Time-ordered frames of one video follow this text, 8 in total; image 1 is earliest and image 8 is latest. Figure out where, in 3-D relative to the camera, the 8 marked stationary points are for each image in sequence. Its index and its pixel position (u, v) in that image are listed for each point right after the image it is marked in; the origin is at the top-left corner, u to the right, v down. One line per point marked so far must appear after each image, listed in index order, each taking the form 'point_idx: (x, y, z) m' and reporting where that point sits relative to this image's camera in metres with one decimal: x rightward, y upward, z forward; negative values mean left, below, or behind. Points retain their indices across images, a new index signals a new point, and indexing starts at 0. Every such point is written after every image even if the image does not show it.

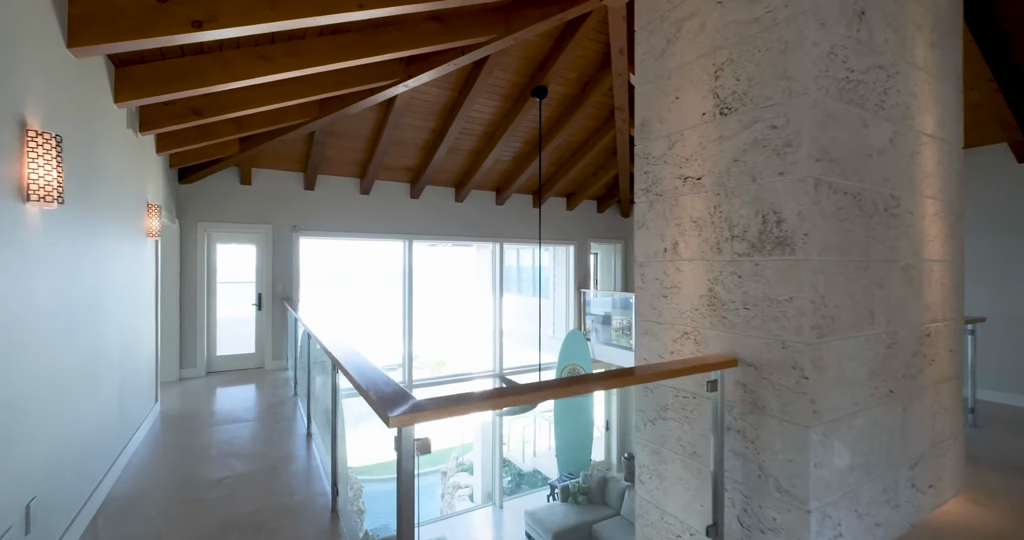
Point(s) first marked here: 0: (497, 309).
0: (-0.2, -0.7, +7.8) m
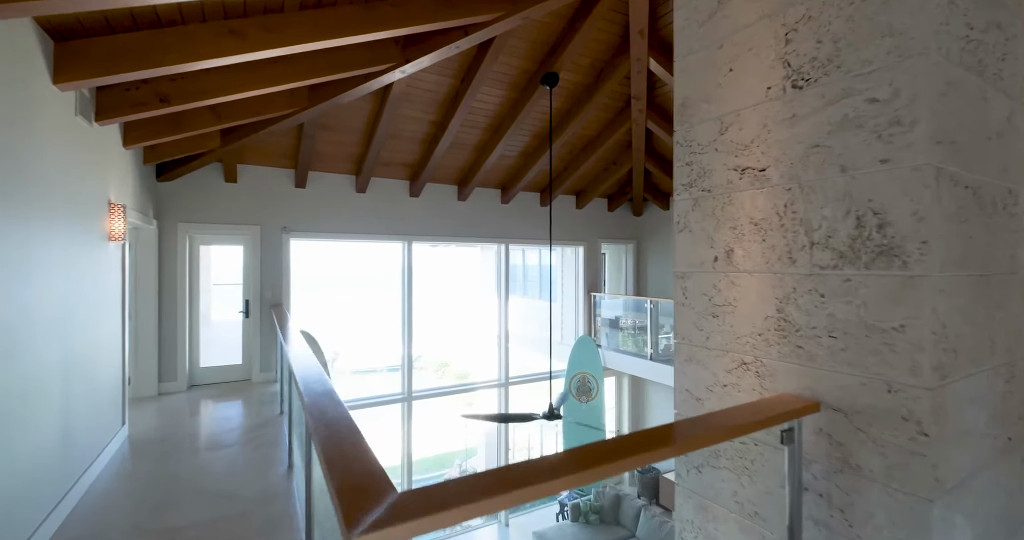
0: (-0.1, -0.7, +7.4) m
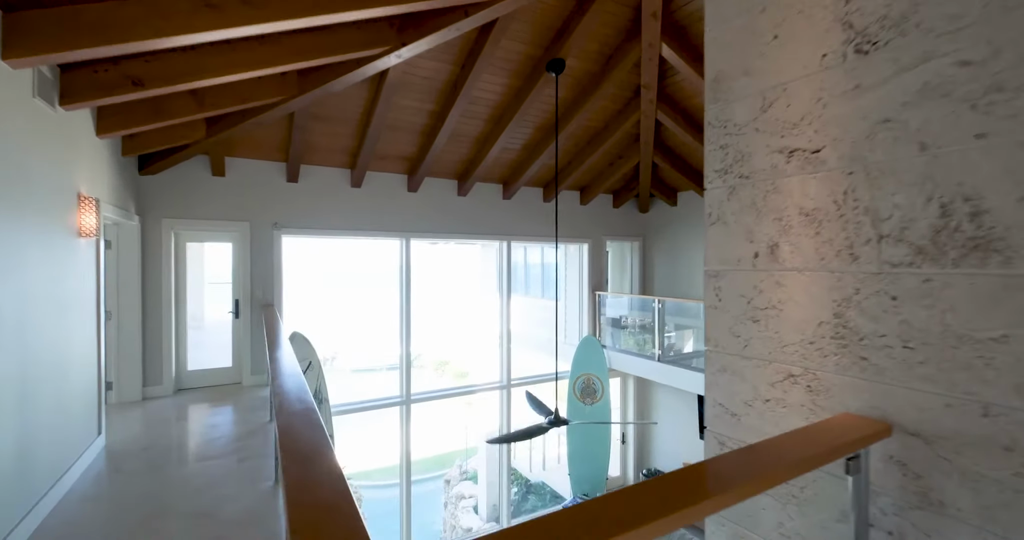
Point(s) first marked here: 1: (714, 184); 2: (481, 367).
0: (-0.1, -0.7, +7.2) m
1: (+0.8, +0.3, +1.8) m
2: (-0.5, -1.5, +7.1) m
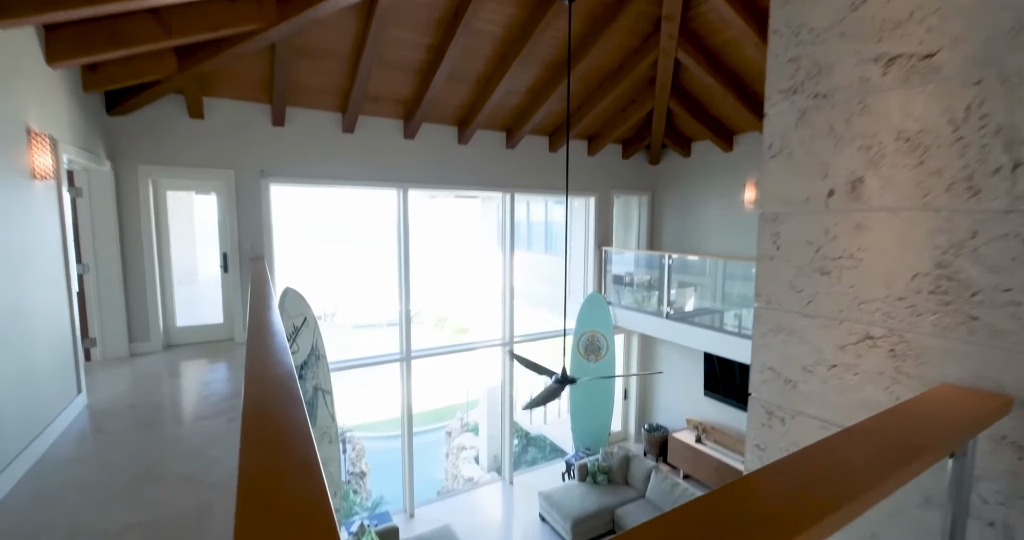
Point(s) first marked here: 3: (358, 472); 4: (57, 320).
0: (-0.1, 0.0, +6.9) m
1: (+0.9, +0.5, +1.5) m
2: (-0.4, -0.8, +7.0) m
3: (-2.1, -2.7, +6.2) m
4: (-2.9, -0.3, +2.9) m
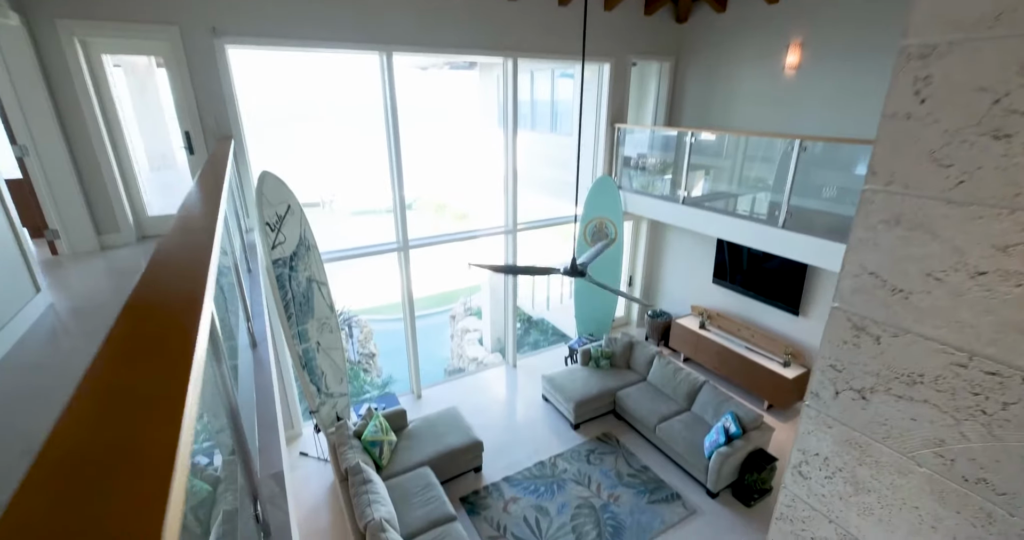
0: (0.0, +1.7, +6.2) m
1: (+0.9, +0.8, +0.9) m
2: (-0.4, +0.9, +6.5) m
3: (-2.1, -1.1, +6.3) m
4: (-2.9, +0.3, +2.5) m
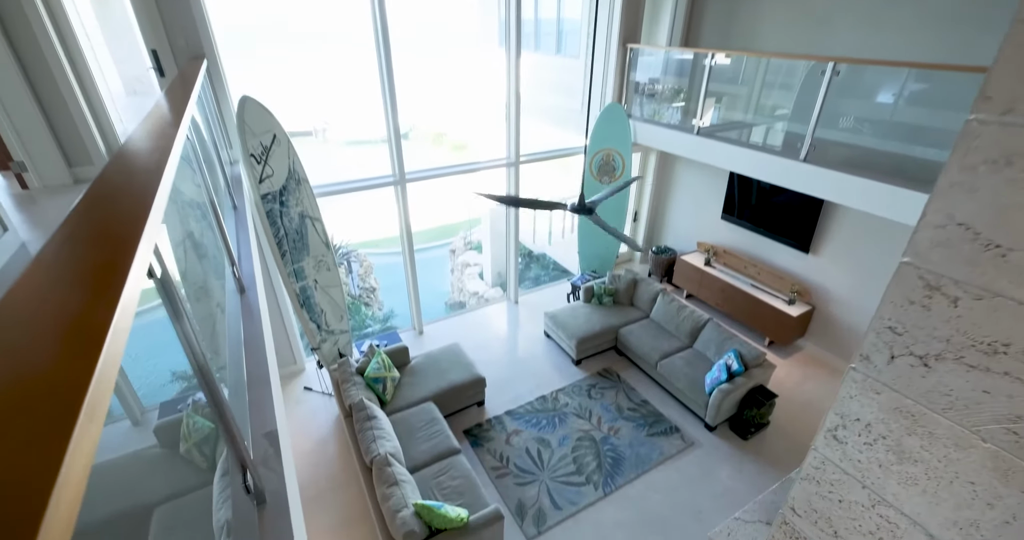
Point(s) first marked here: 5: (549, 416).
0: (0.0, +2.5, +5.7) m
1: (+0.9, +0.9, +0.6) m
2: (-0.4, +1.7, +6.1) m
3: (-2.1, -0.2, +6.2) m
4: (-2.8, +0.6, +2.2) m
5: (+0.4, -1.6, +4.9) m
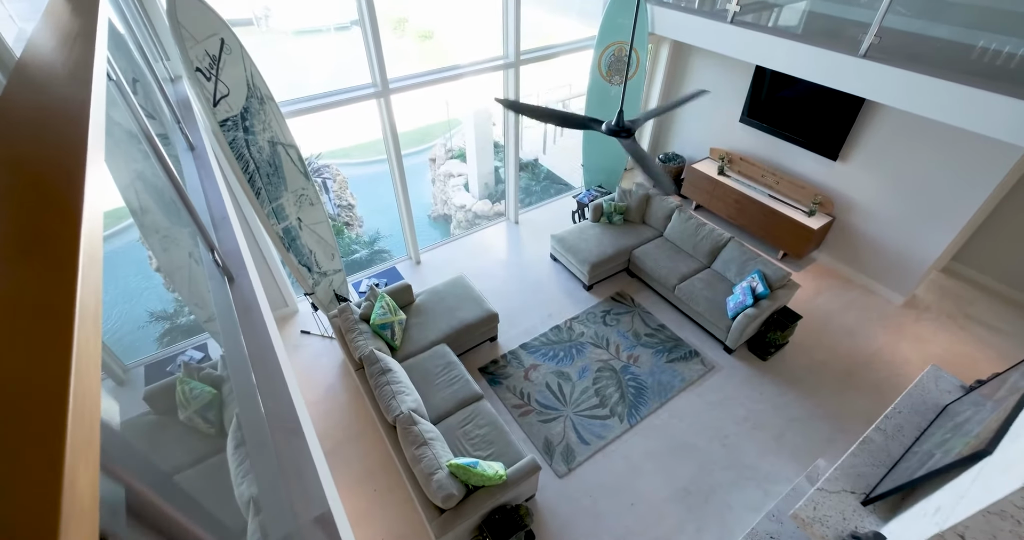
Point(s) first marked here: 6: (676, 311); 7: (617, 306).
0: (-0.1, +3.4, +4.6) m
1: (+1.3, +0.7, 0.0) m
2: (-0.4, +2.7, +5.2) m
3: (-2.0, +0.7, +5.6) m
4: (-2.6, +0.6, +1.5) m
5: (+0.6, -0.8, +4.7) m
6: (+1.8, -0.5, +5.1) m
7: (+1.2, -0.4, +5.1) m
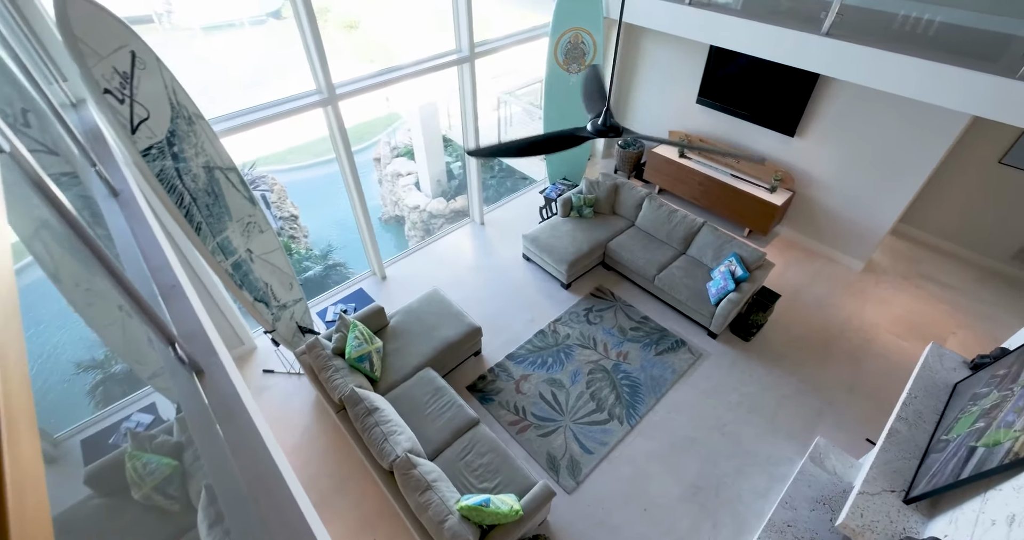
0: (-0.6, +3.2, +4.2) m
1: (+1.5, +0.6, -0.1) m
2: (-0.9, +2.5, +4.8) m
3: (-2.4, +0.4, +5.1) m
4: (-2.5, +0.2, +0.9) m
5: (+0.4, -0.8, +4.5) m
6: (+1.6, -0.3, +5.0) m
7: (+1.0, -0.4, +5.0) m
